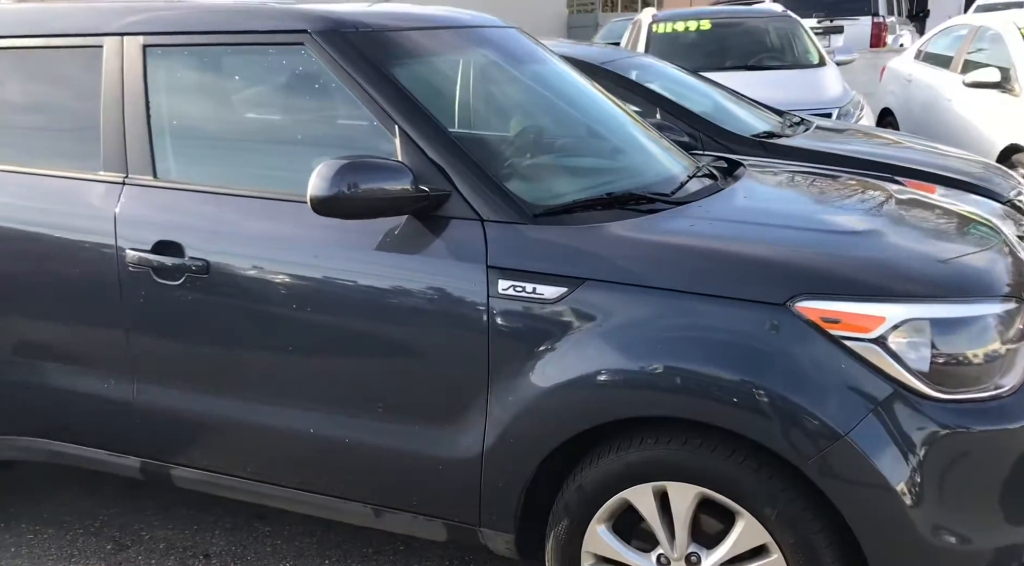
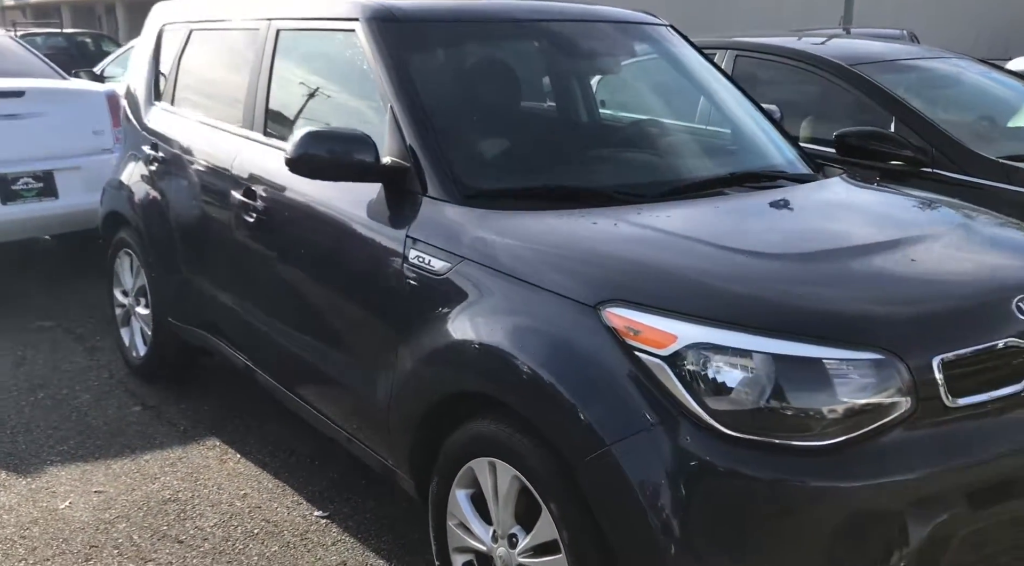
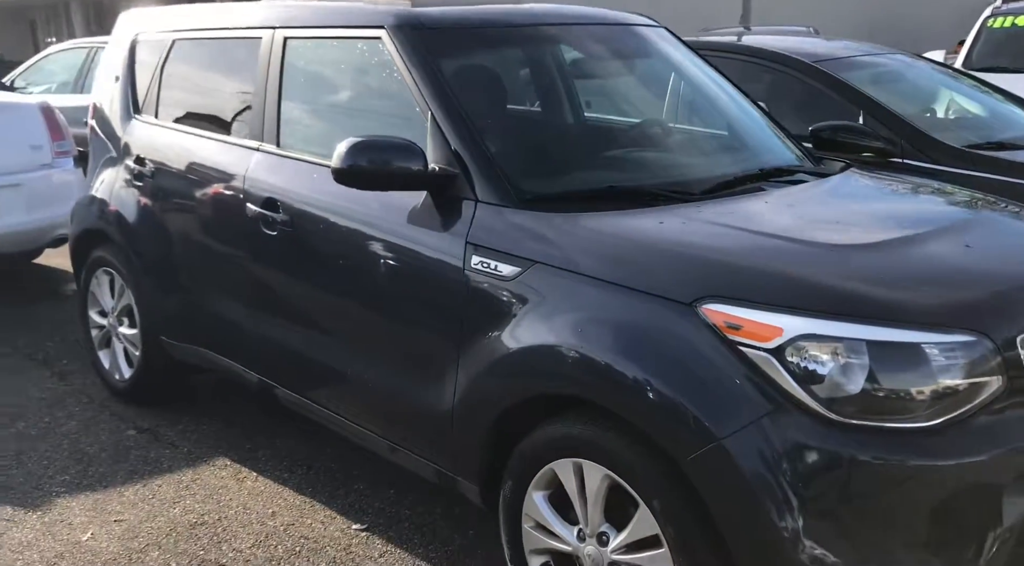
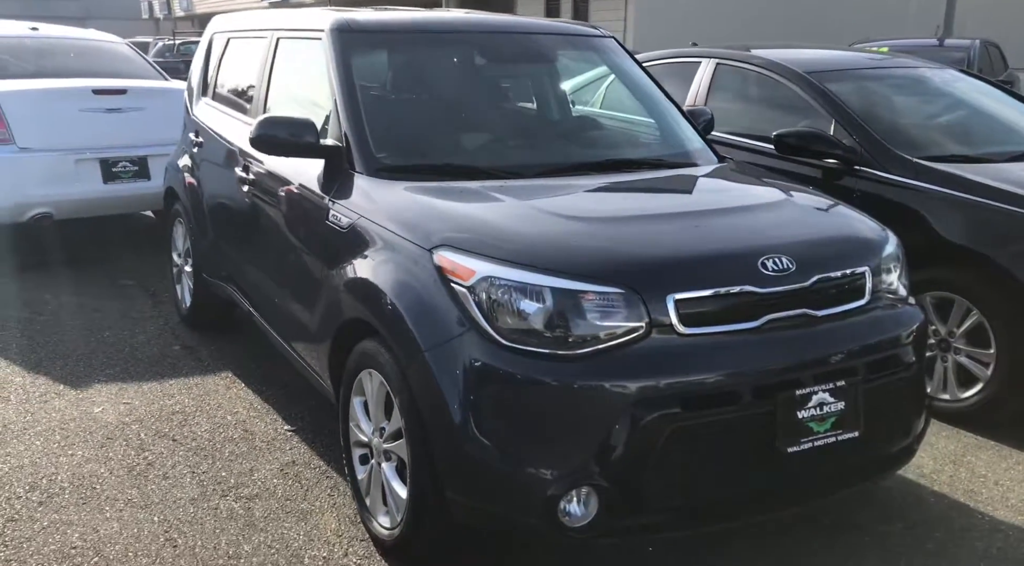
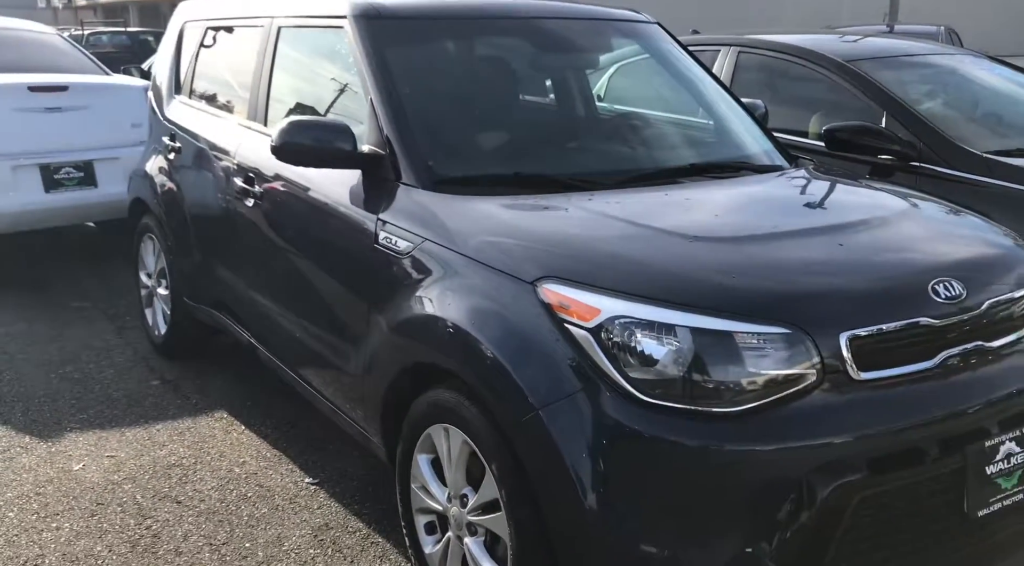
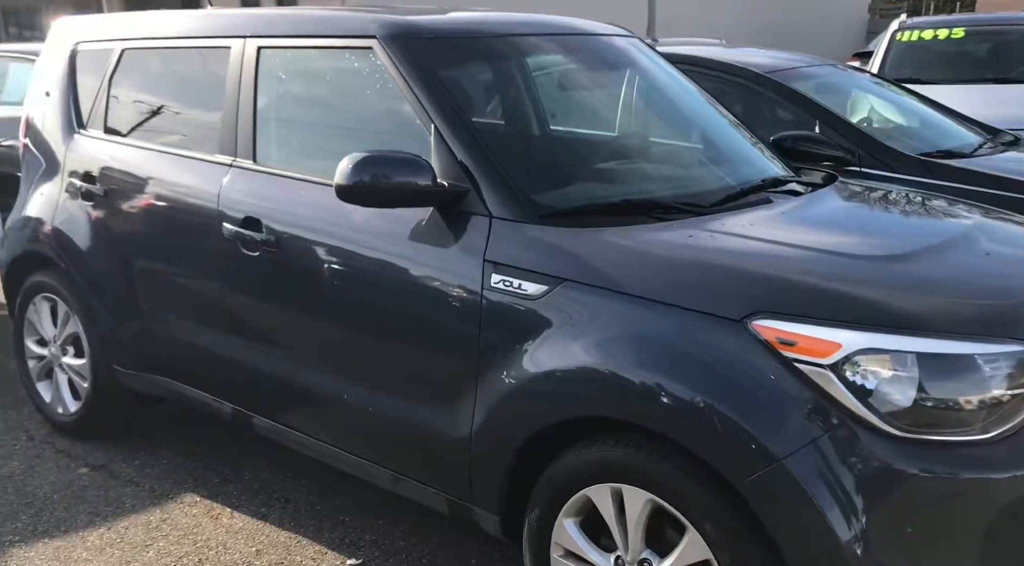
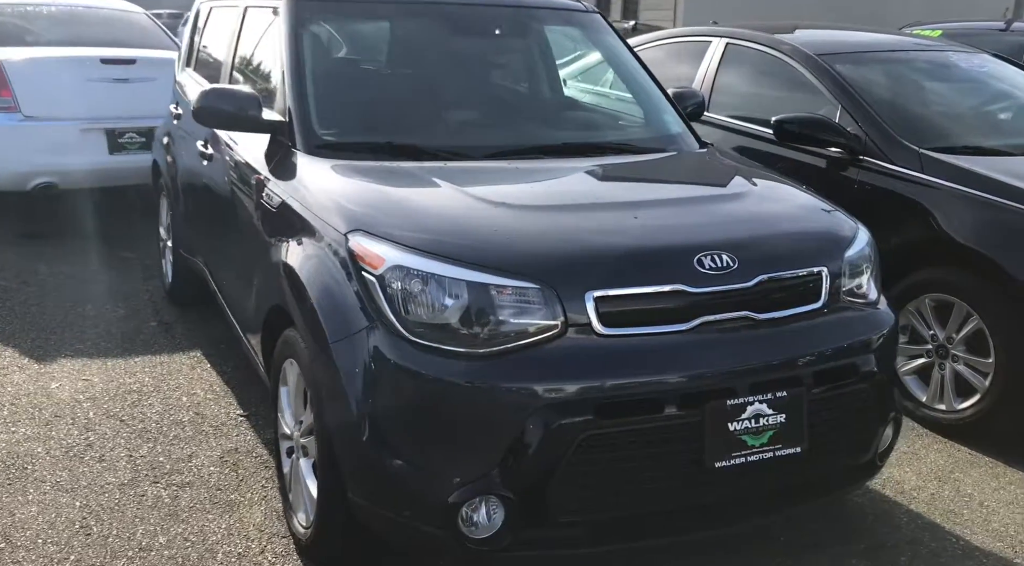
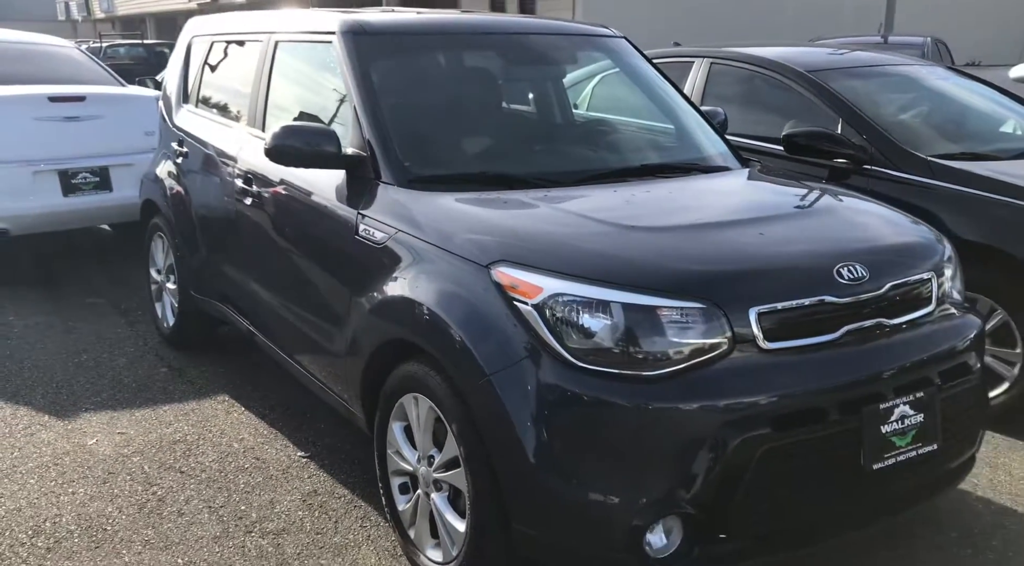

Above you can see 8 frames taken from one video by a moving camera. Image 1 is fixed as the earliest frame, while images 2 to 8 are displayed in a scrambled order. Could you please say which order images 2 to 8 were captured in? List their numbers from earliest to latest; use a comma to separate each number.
6, 3, 2, 5, 8, 4, 7
